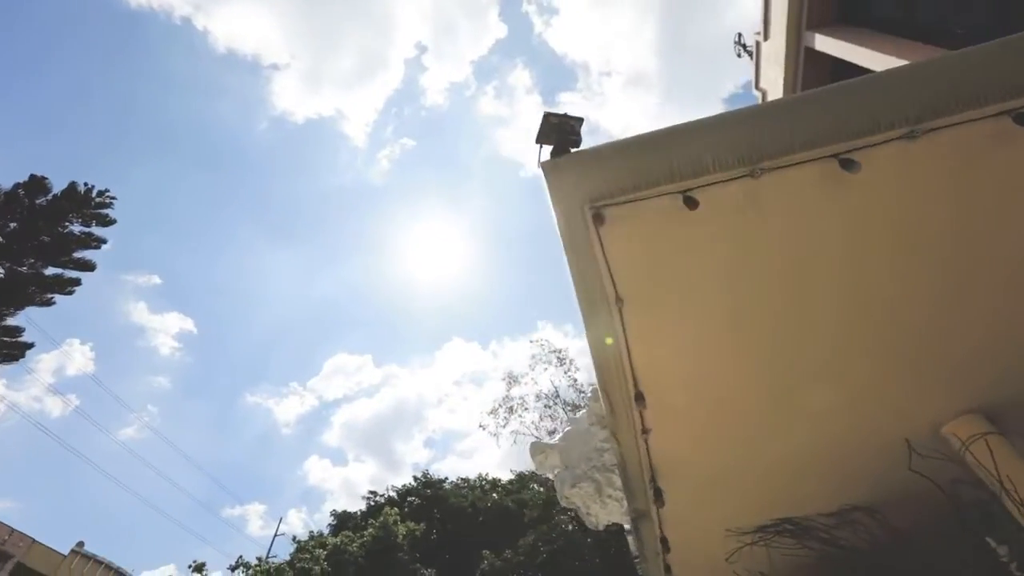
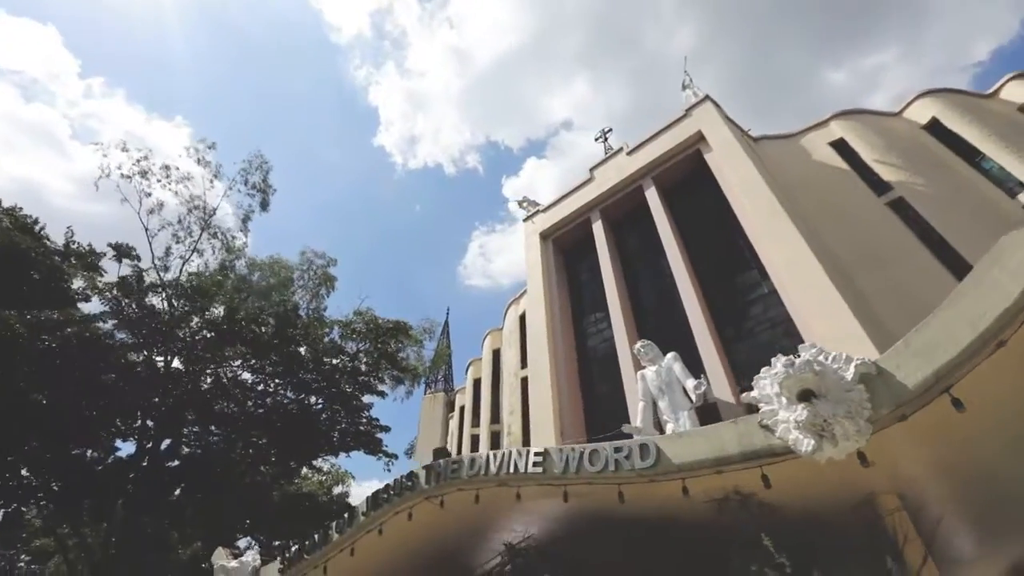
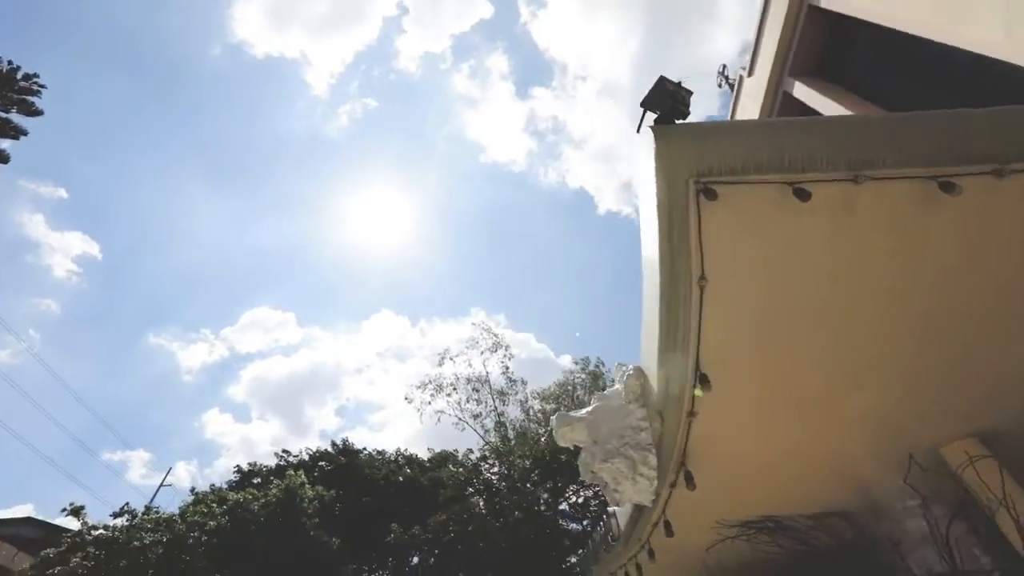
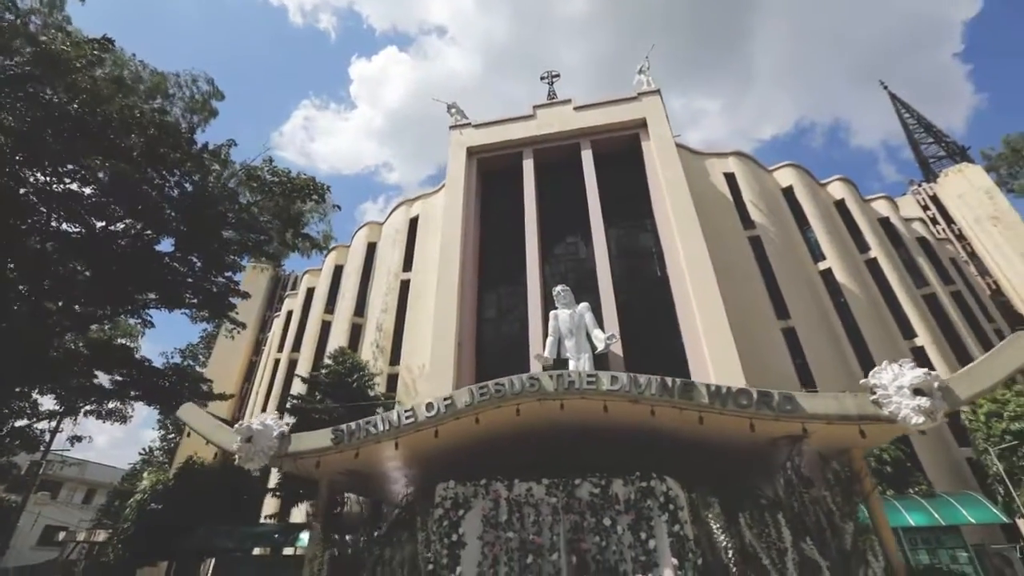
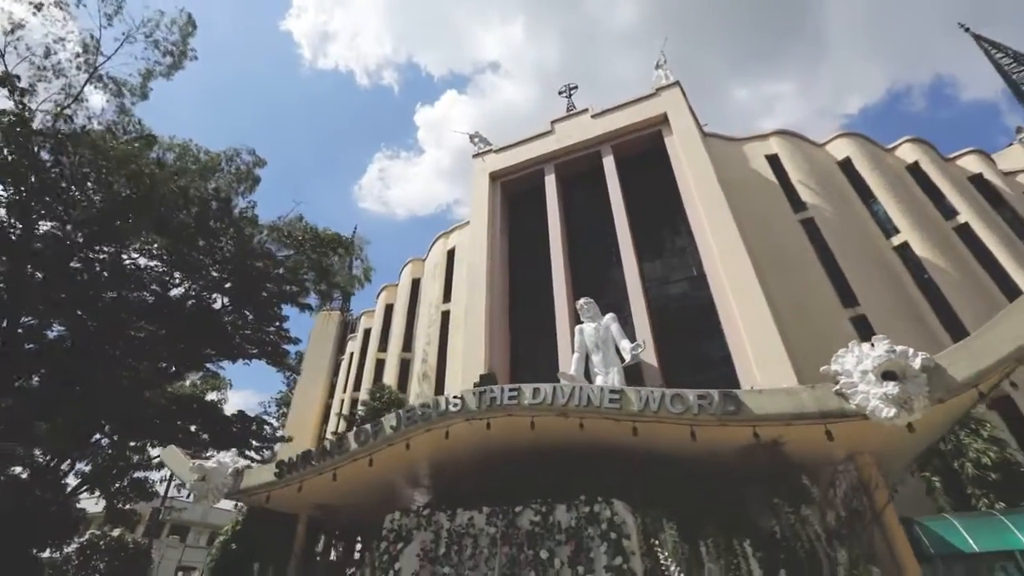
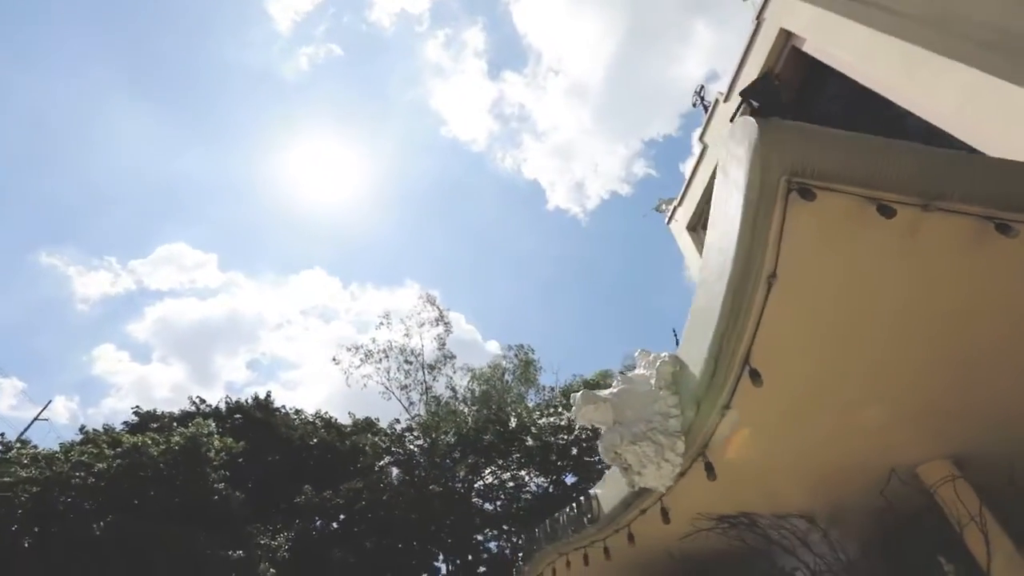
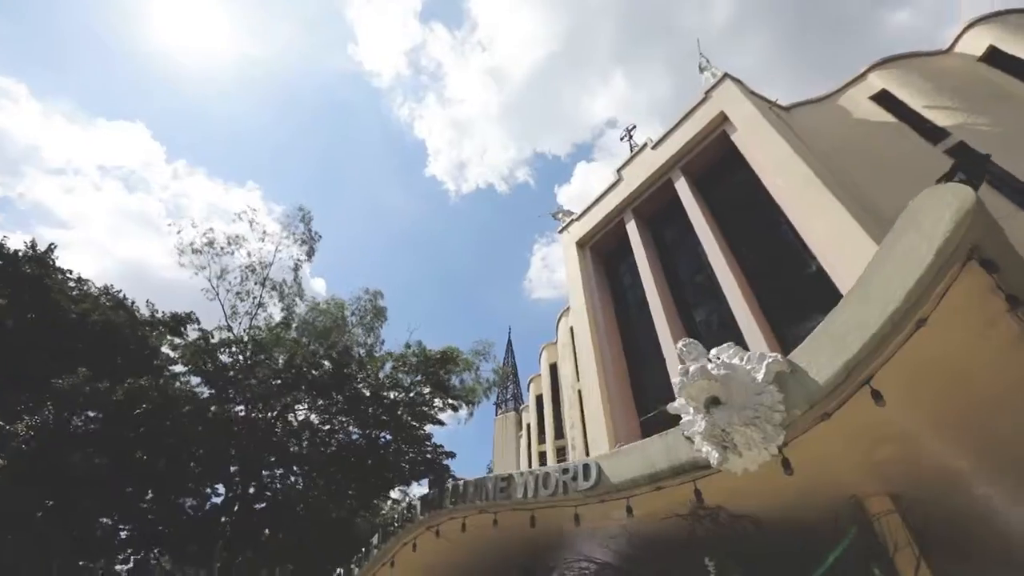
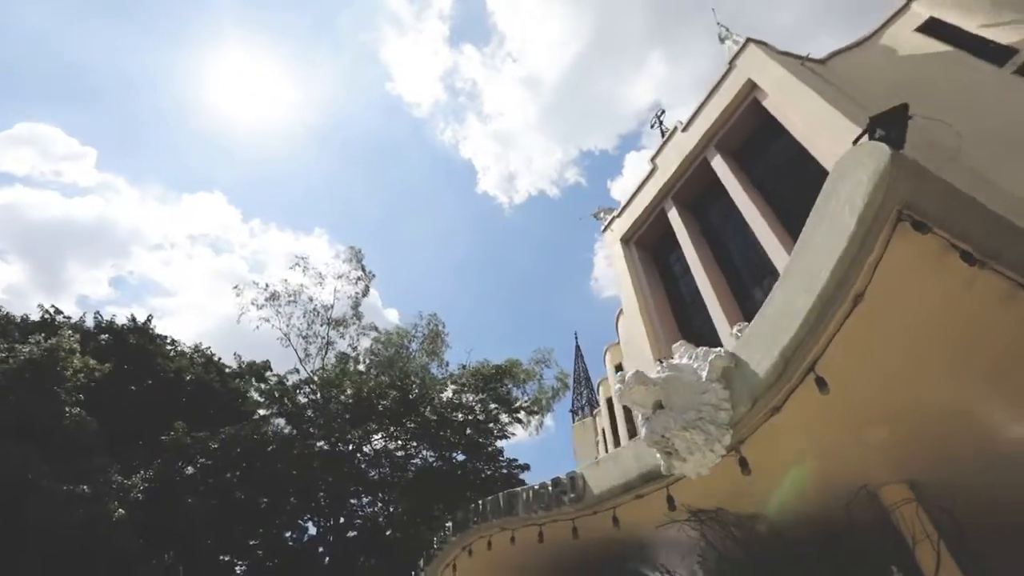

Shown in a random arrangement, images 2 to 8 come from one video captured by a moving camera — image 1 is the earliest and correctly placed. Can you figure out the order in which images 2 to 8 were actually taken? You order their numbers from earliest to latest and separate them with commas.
3, 6, 8, 7, 2, 5, 4
